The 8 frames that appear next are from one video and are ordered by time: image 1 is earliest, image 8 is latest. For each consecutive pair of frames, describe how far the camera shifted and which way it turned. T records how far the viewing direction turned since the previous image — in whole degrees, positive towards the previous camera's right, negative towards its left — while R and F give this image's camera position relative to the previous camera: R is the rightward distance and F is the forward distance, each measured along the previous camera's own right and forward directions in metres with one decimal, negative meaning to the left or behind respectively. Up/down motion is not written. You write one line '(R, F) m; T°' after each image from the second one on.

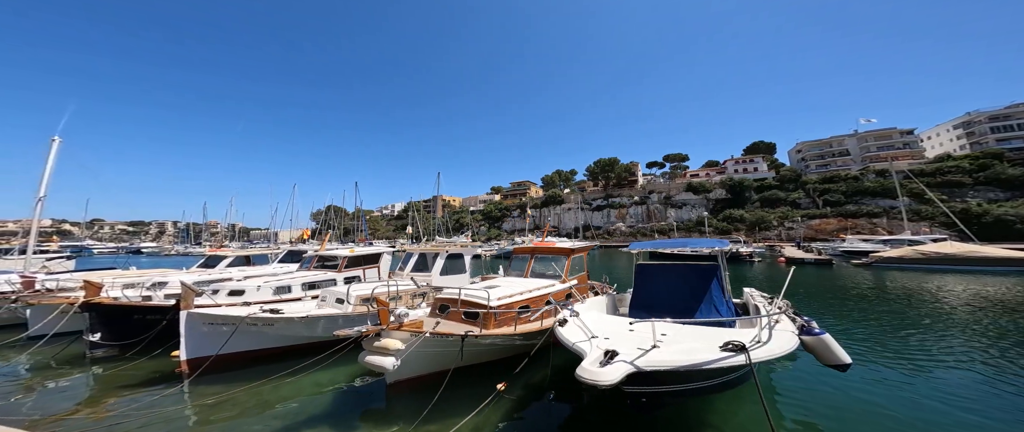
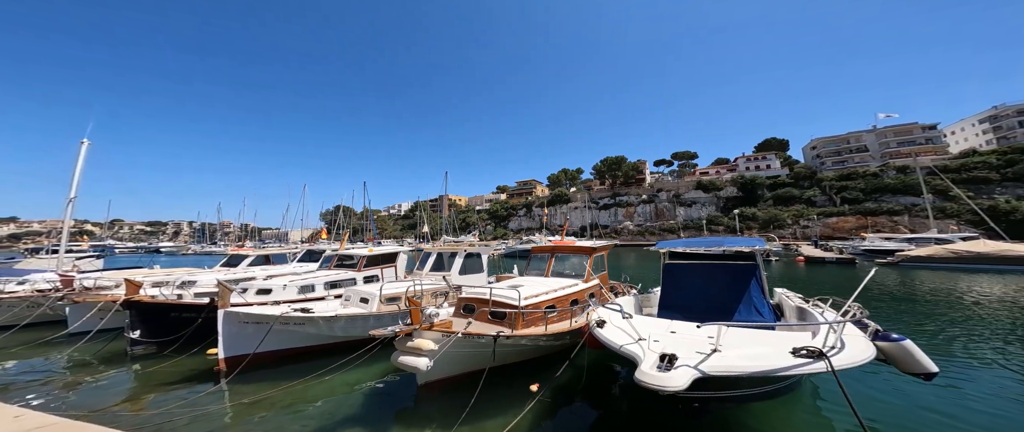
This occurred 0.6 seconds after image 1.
(-0.4, 0.0) m; -1°
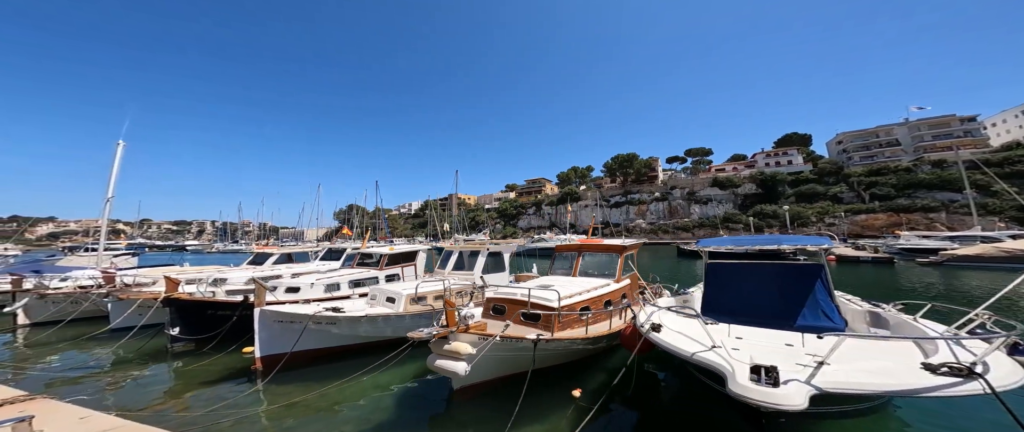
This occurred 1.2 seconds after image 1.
(-0.5, +0.2) m; -2°
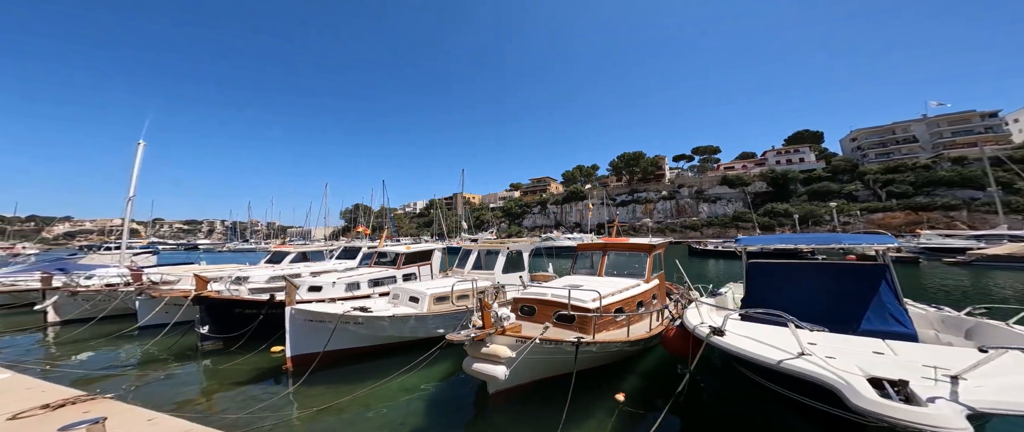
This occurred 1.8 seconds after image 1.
(-0.6, +0.1) m; -1°
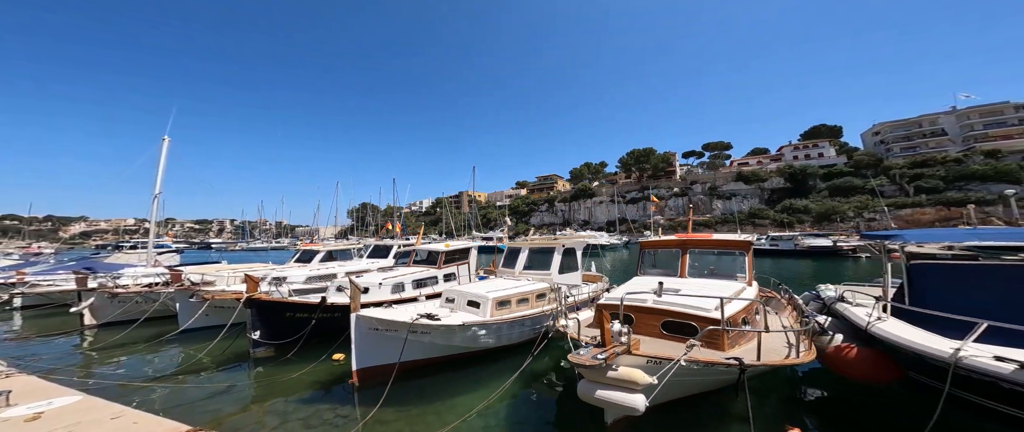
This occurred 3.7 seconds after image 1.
(-1.8, +0.9) m; -1°
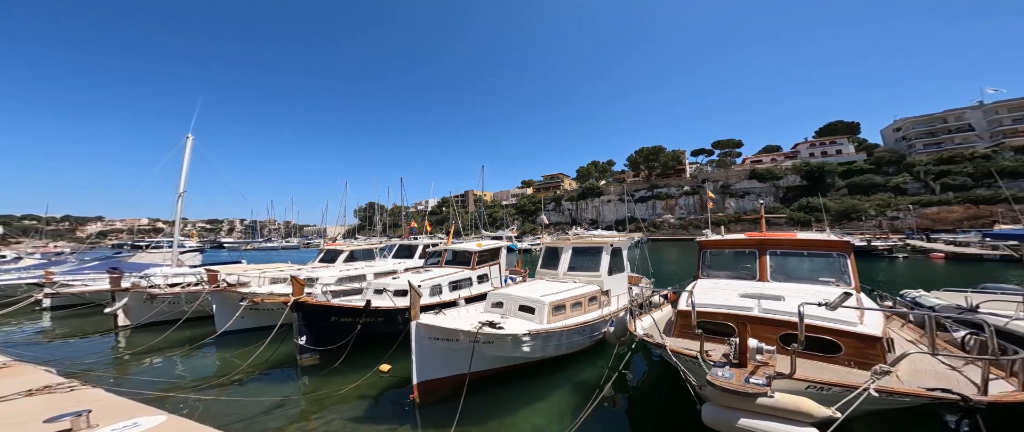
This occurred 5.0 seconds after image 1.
(-1.4, +0.7) m; -1°
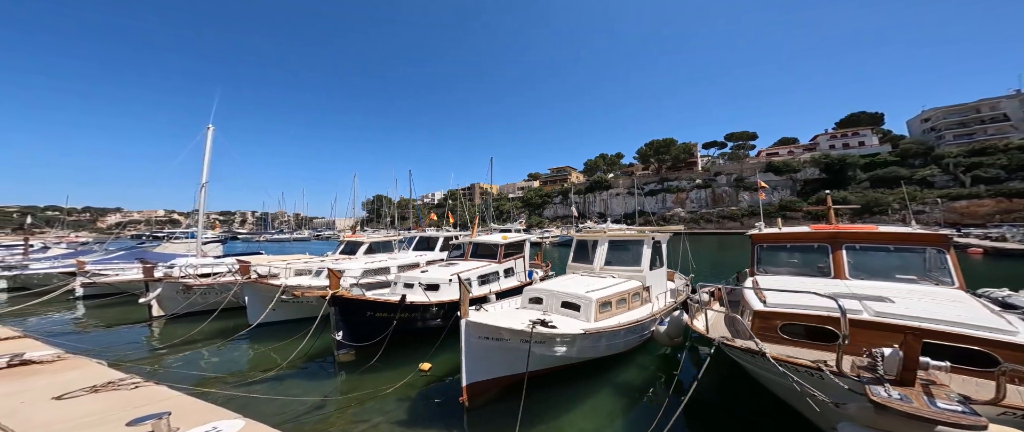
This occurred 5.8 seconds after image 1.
(-0.9, +0.6) m; -1°
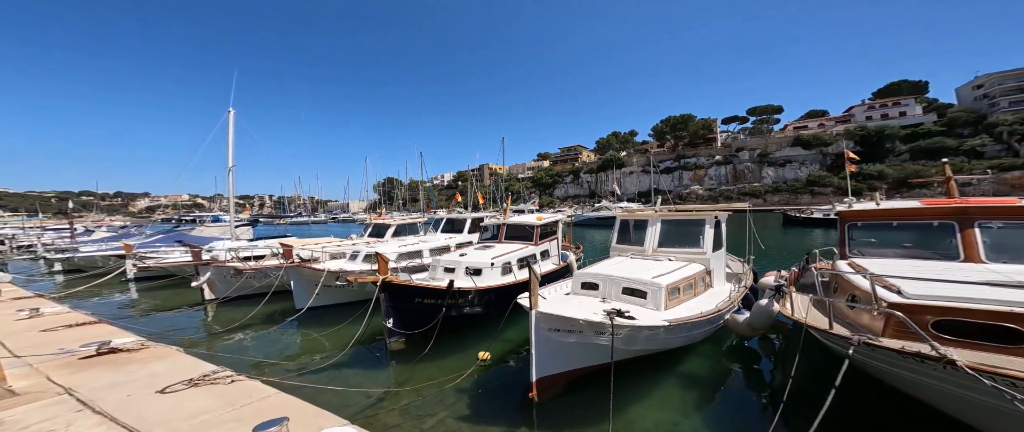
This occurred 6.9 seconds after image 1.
(-1.0, +0.9) m; -2°
